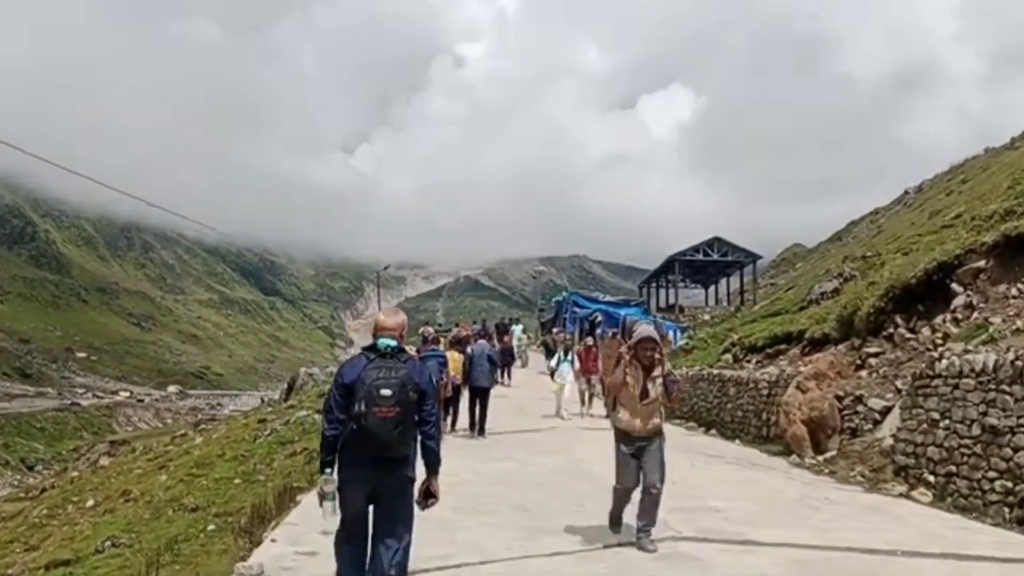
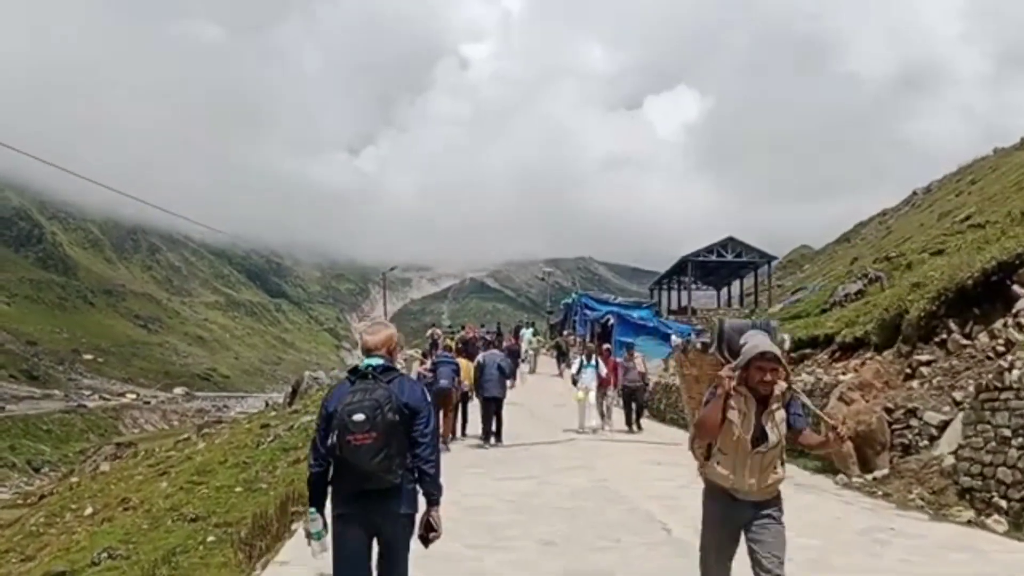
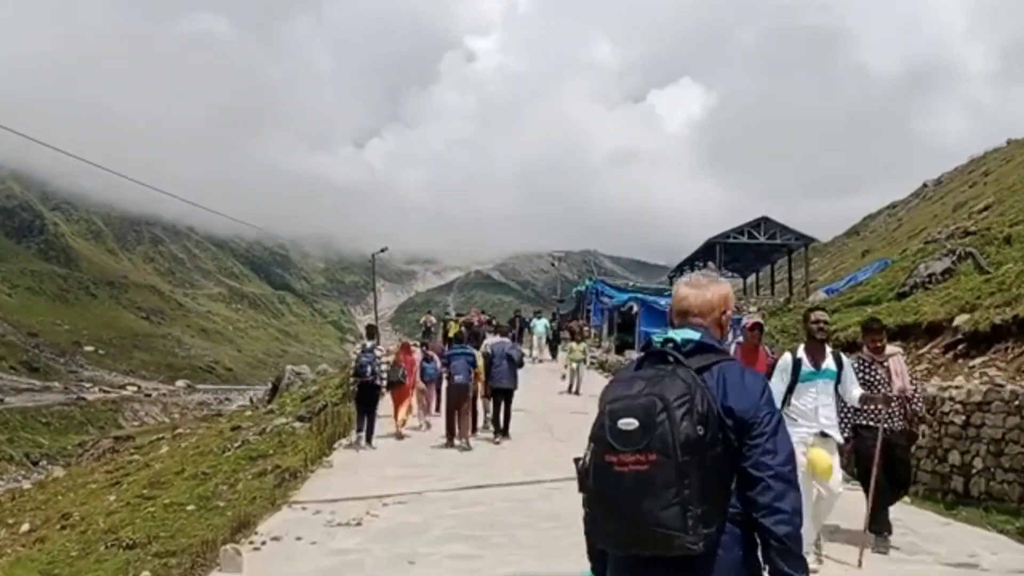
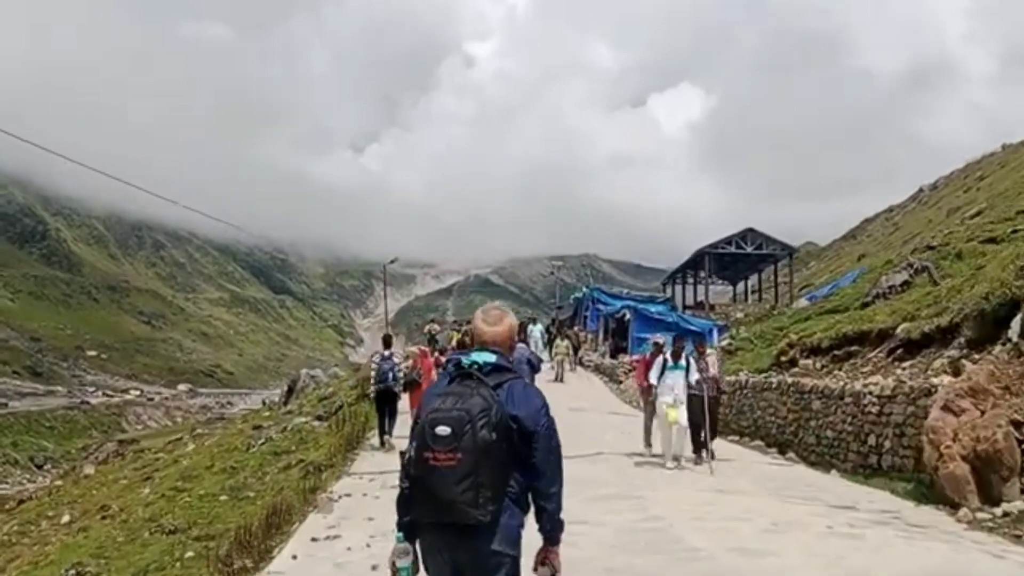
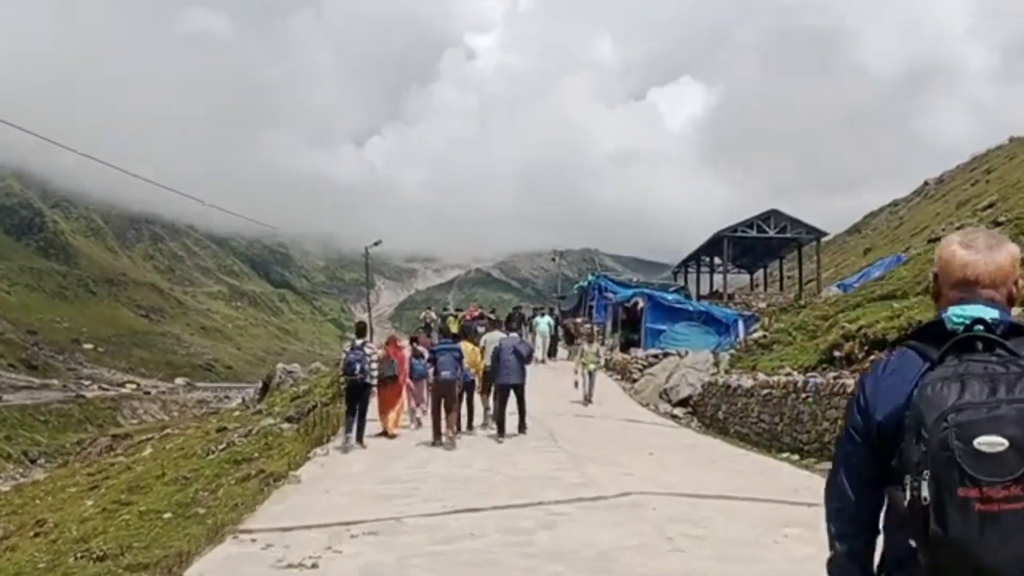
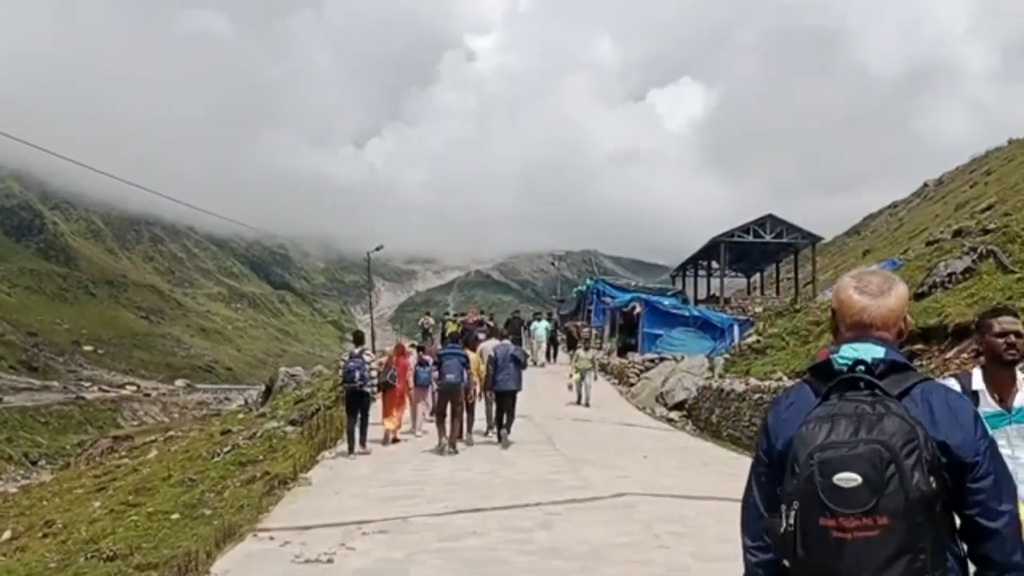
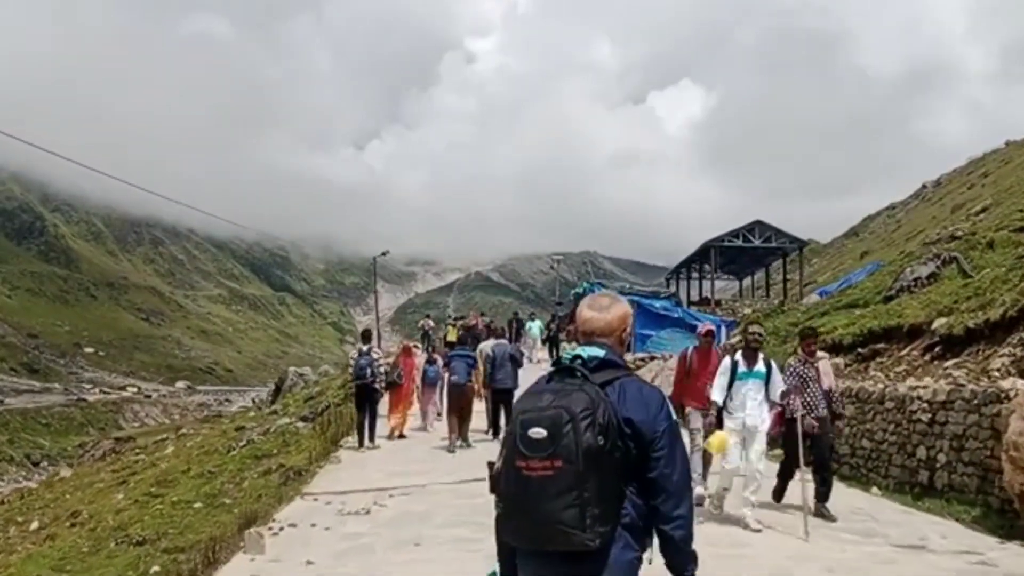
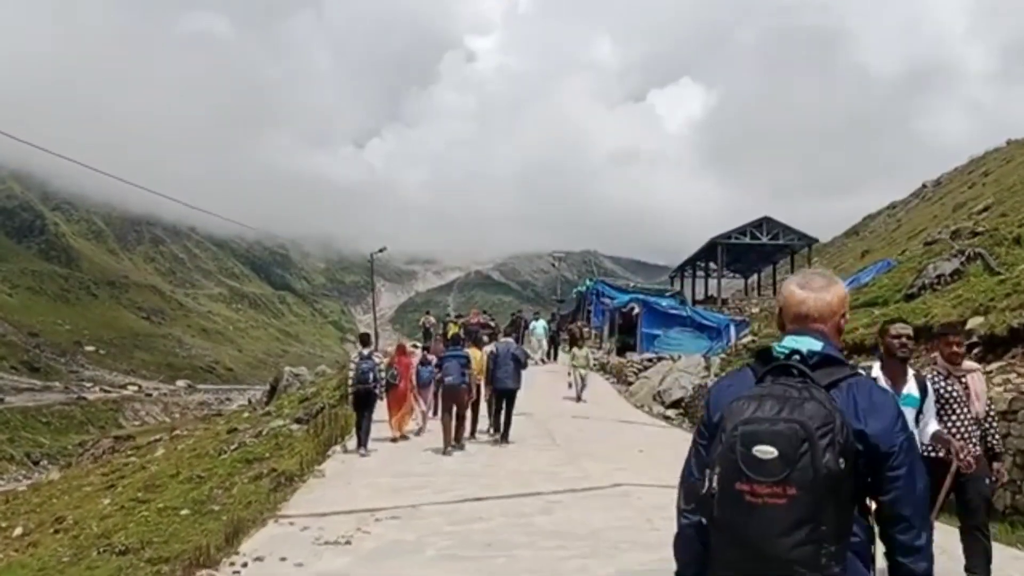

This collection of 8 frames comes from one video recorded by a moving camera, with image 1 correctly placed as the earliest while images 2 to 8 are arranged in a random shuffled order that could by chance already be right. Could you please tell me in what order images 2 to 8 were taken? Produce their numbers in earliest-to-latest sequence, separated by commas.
2, 4, 7, 3, 8, 6, 5
